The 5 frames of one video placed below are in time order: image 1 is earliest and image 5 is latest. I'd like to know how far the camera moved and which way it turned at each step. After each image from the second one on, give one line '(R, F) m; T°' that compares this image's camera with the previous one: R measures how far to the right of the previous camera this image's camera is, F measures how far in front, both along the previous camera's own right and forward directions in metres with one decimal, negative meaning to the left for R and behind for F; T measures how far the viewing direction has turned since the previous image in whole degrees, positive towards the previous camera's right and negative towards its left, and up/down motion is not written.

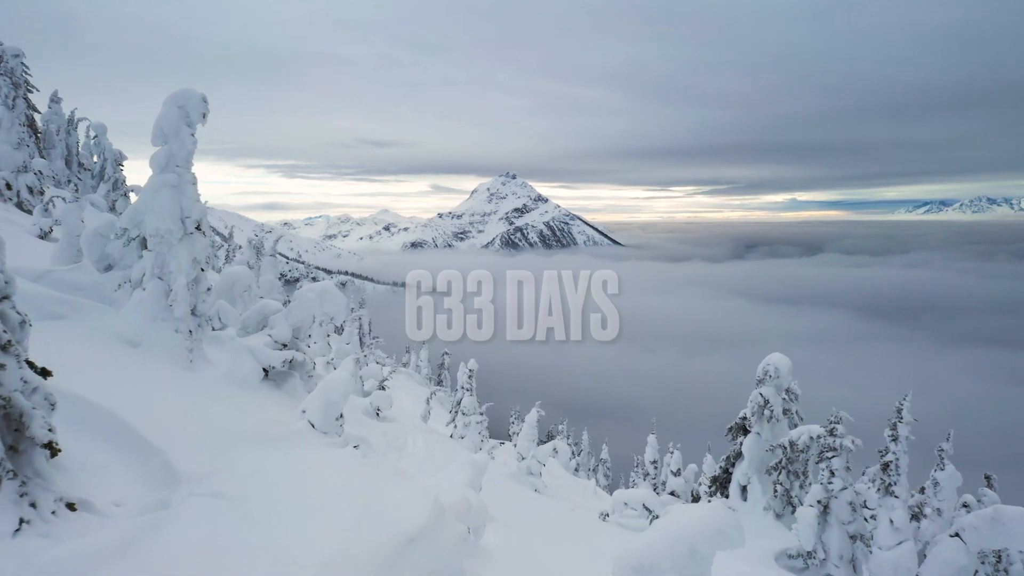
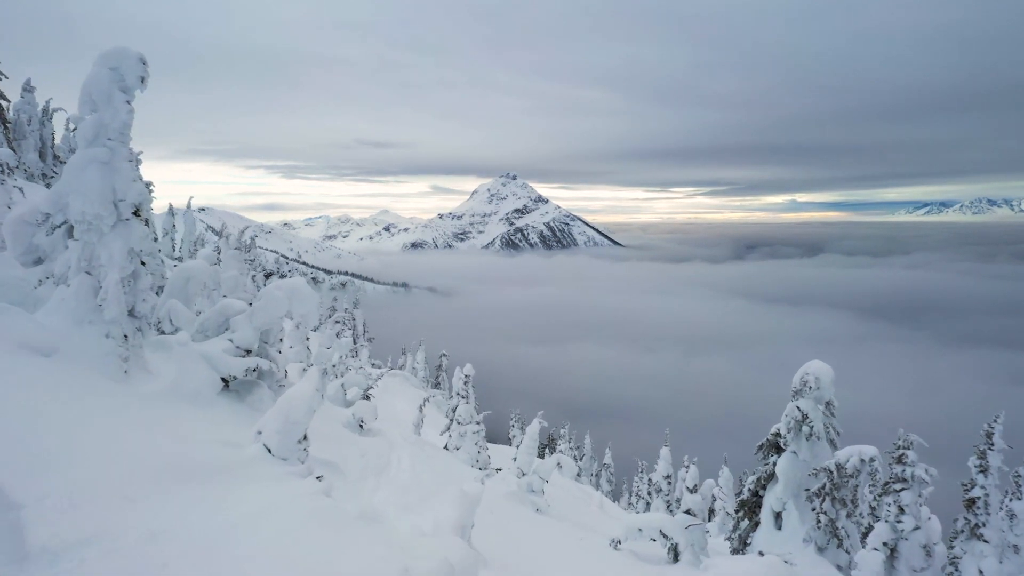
(0.0, +2.4) m; 0°
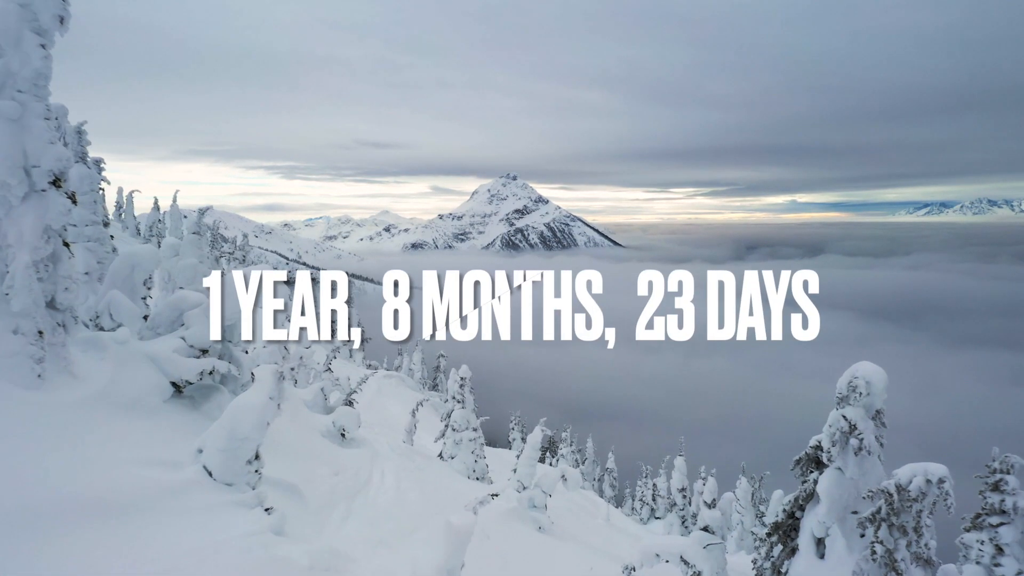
(0.0, +2.2) m; 0°
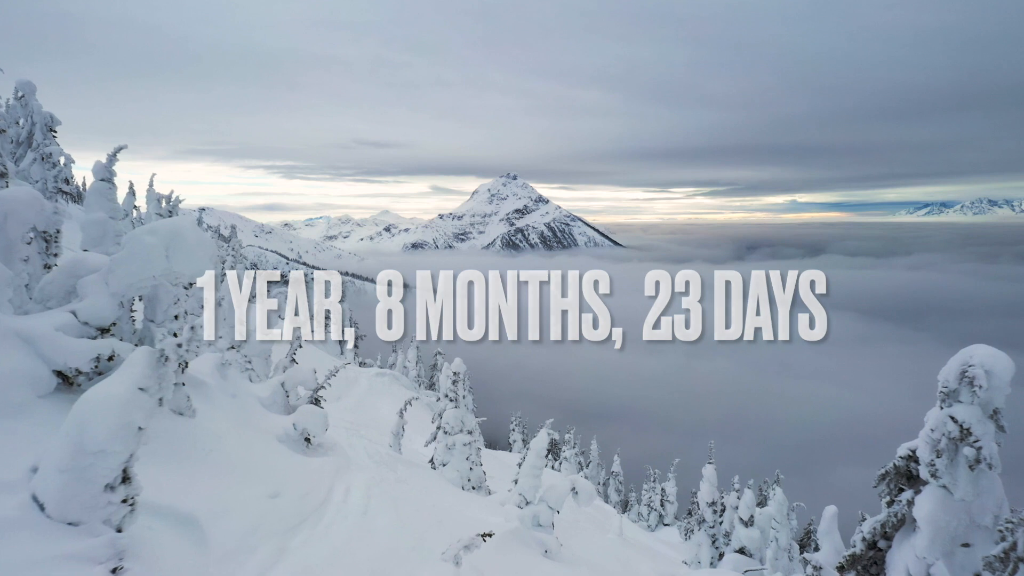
(0.0, +3.3) m; 0°
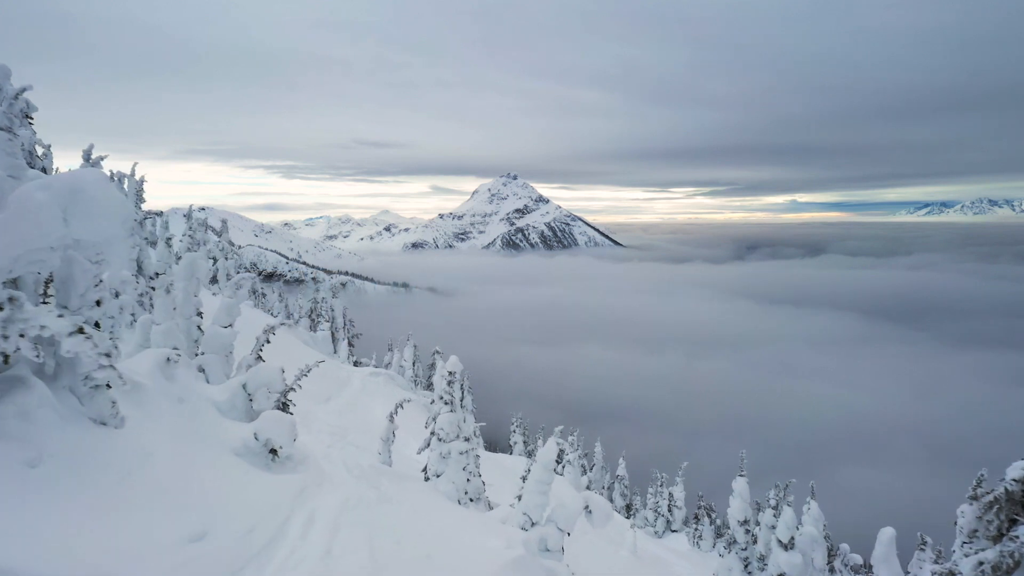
(-0.1, +2.4) m; 0°
